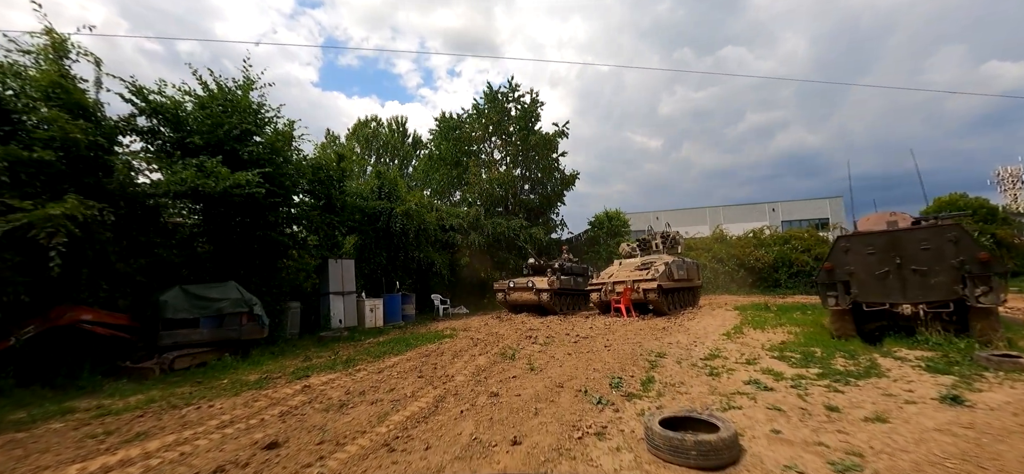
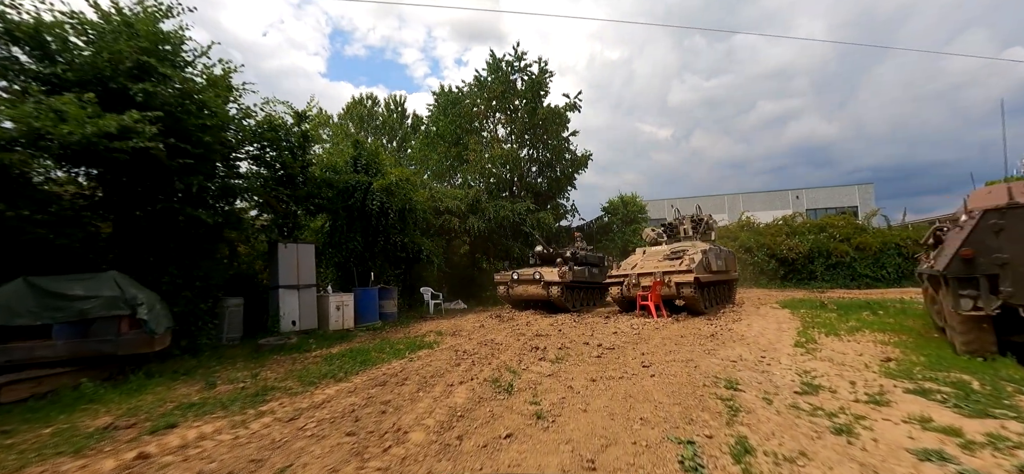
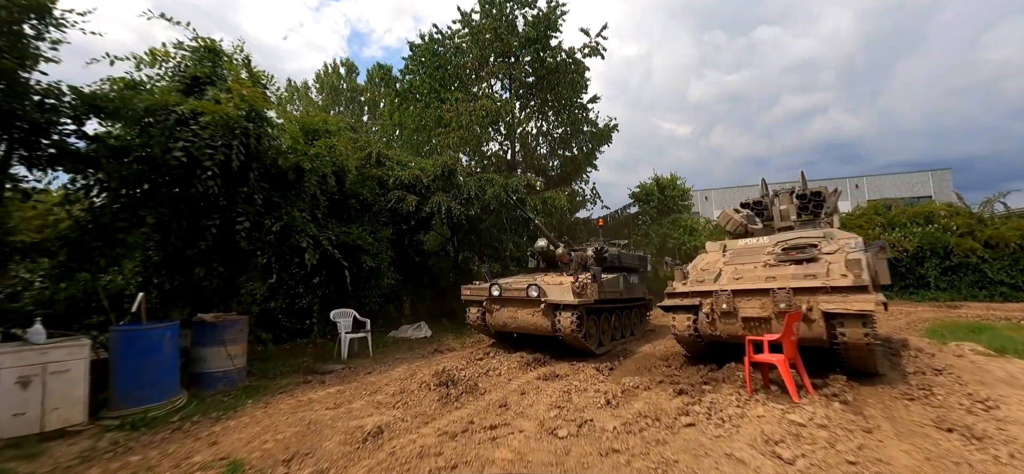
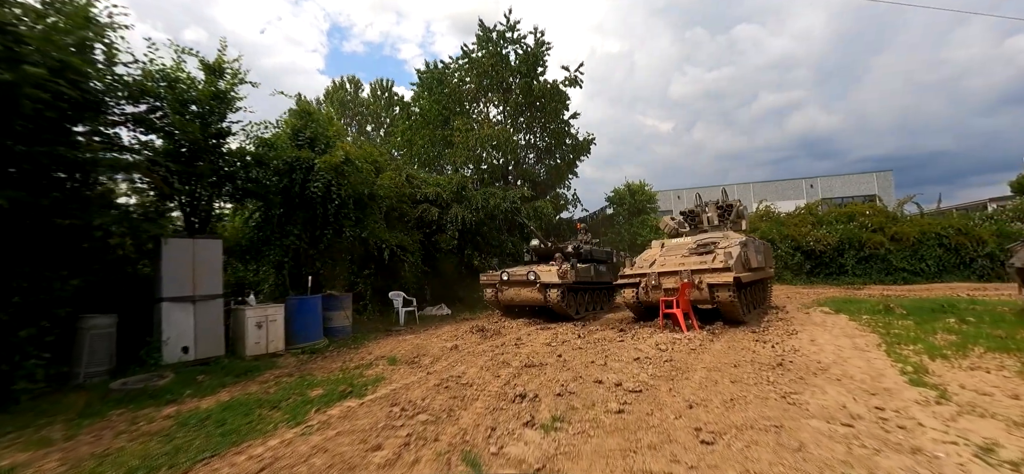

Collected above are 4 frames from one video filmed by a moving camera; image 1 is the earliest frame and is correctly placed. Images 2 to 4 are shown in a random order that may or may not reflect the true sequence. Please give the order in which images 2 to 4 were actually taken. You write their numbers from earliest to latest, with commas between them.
2, 4, 3
